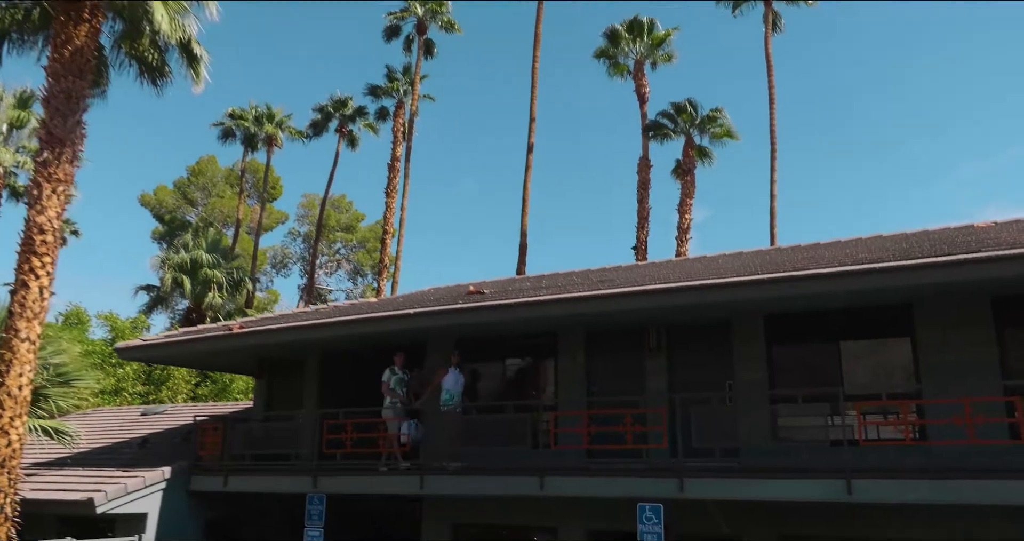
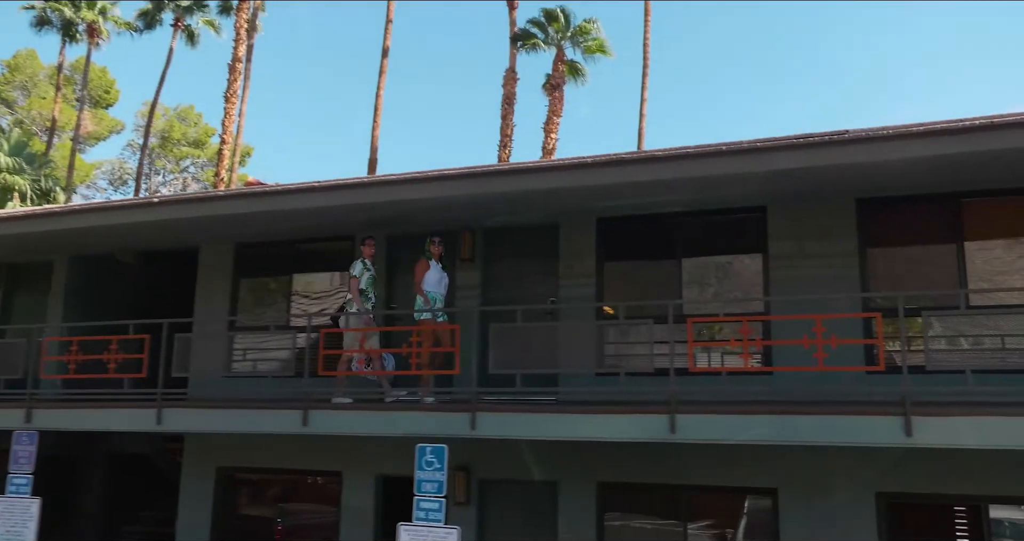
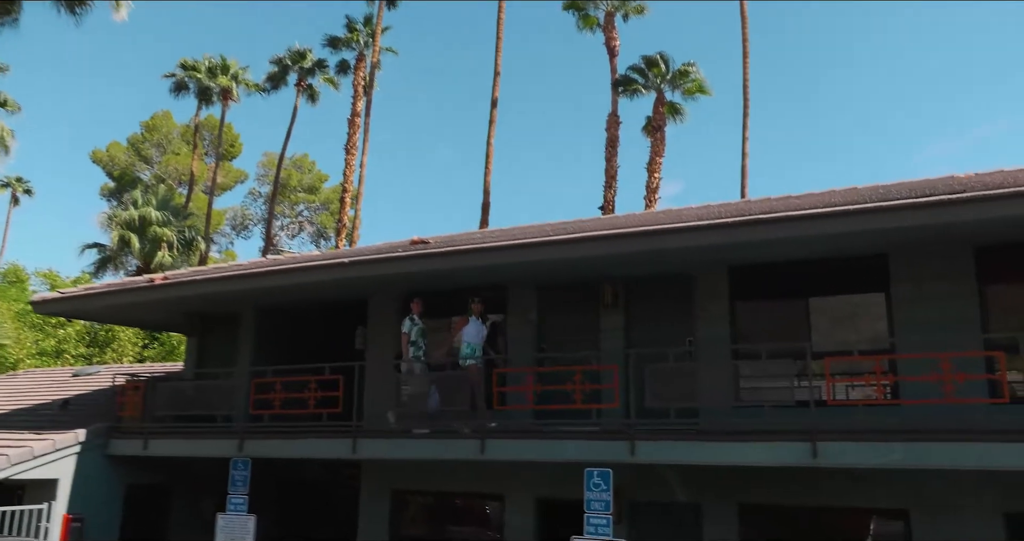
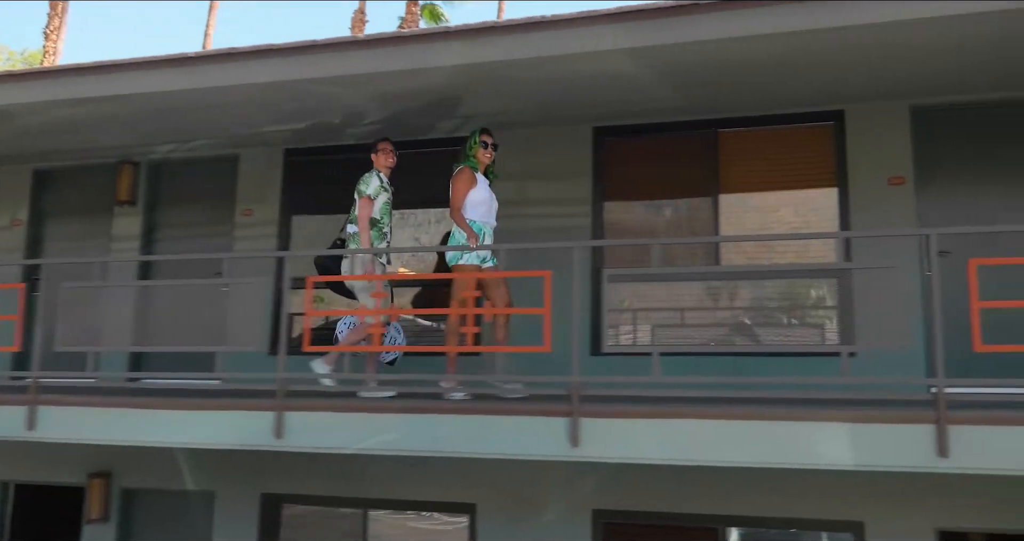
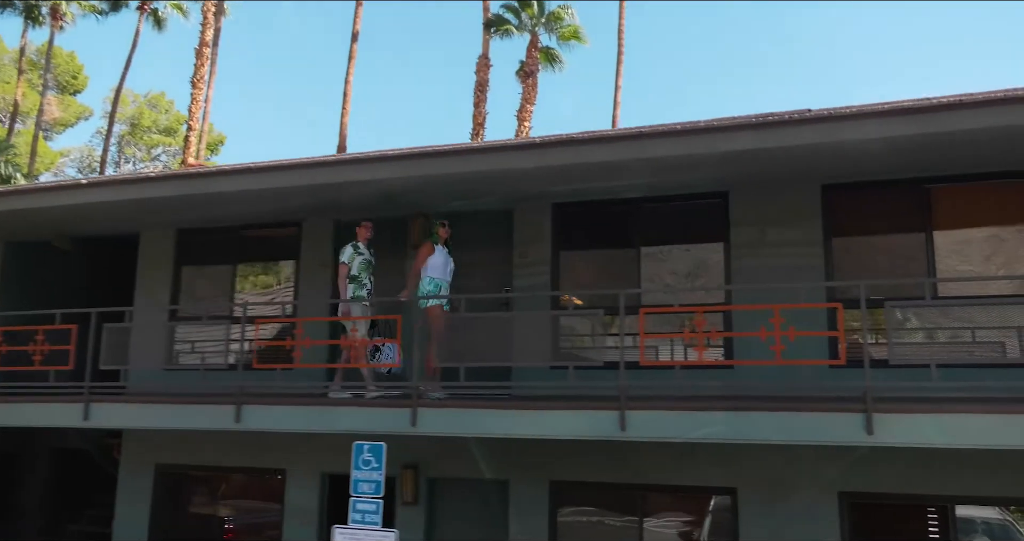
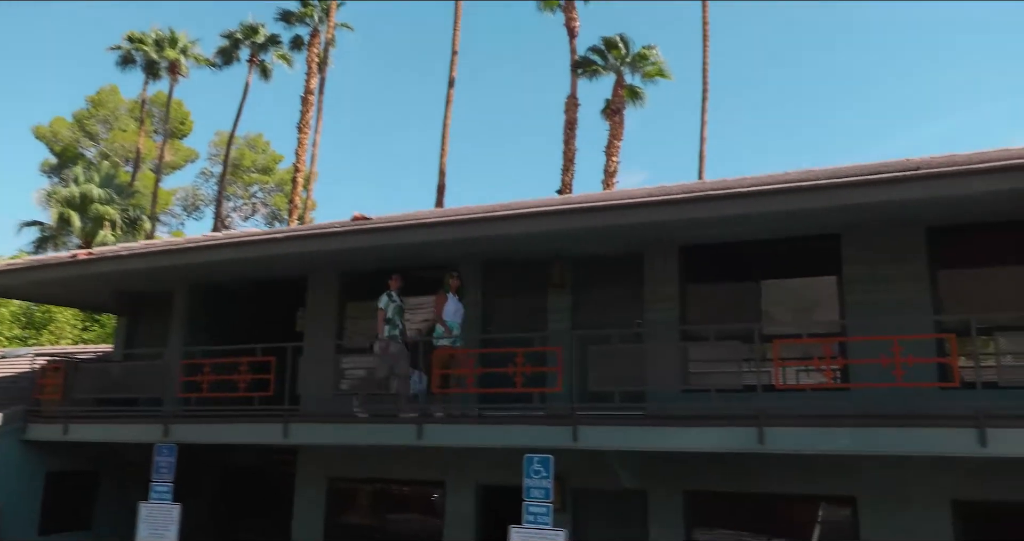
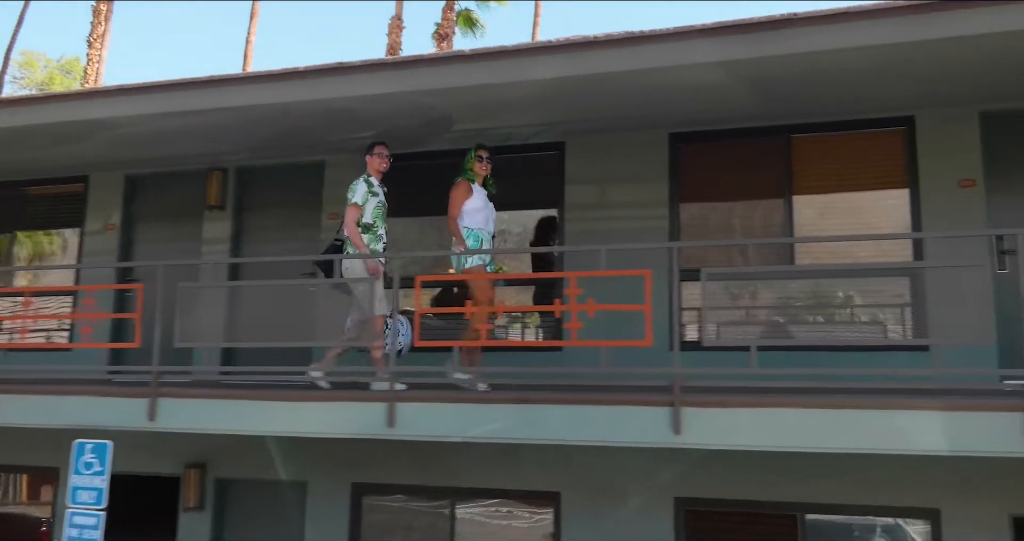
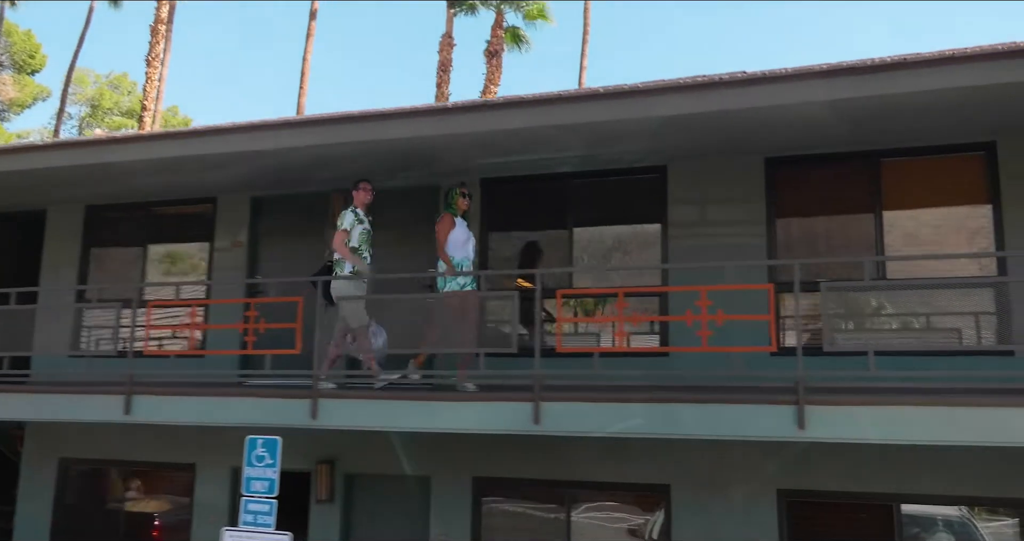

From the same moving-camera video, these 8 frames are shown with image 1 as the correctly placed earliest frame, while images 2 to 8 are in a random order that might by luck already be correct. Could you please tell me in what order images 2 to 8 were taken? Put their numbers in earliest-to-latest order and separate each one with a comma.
3, 6, 2, 5, 8, 7, 4
